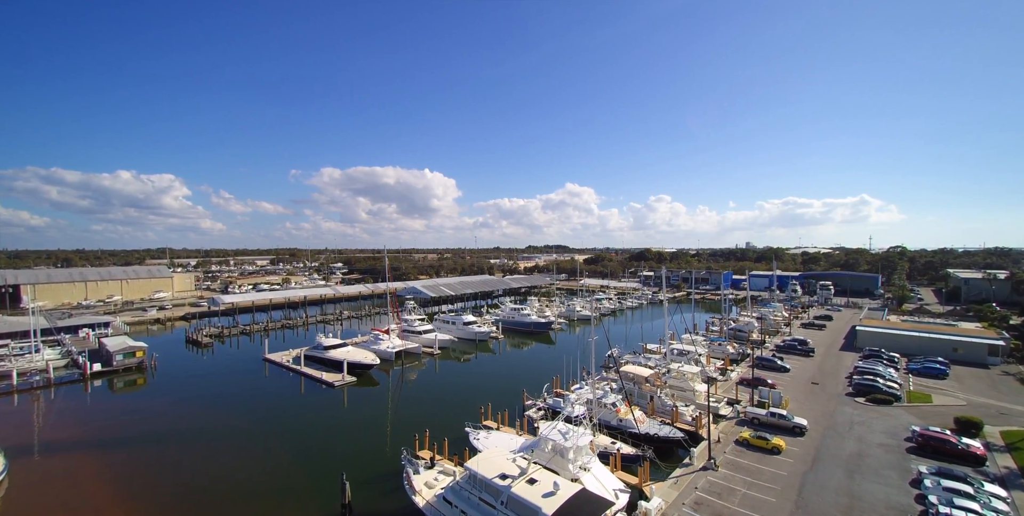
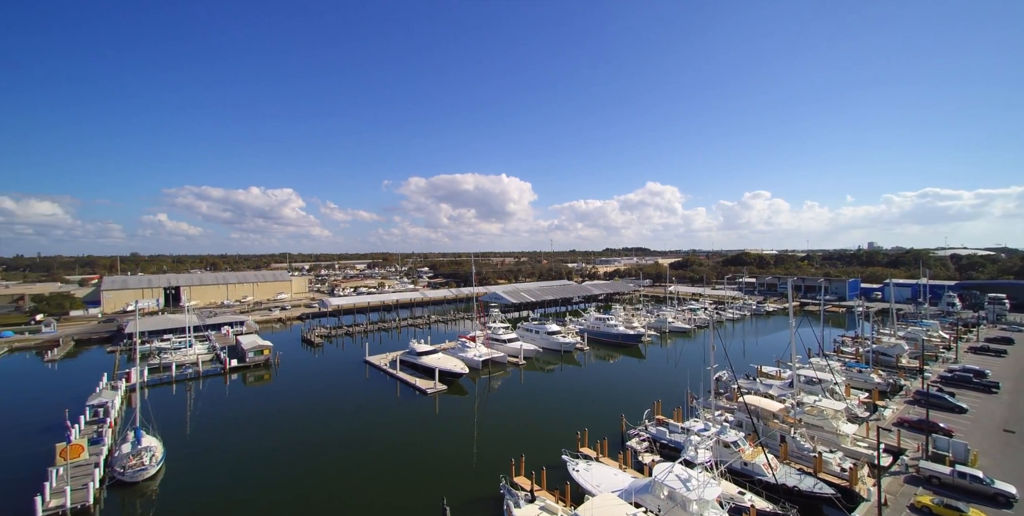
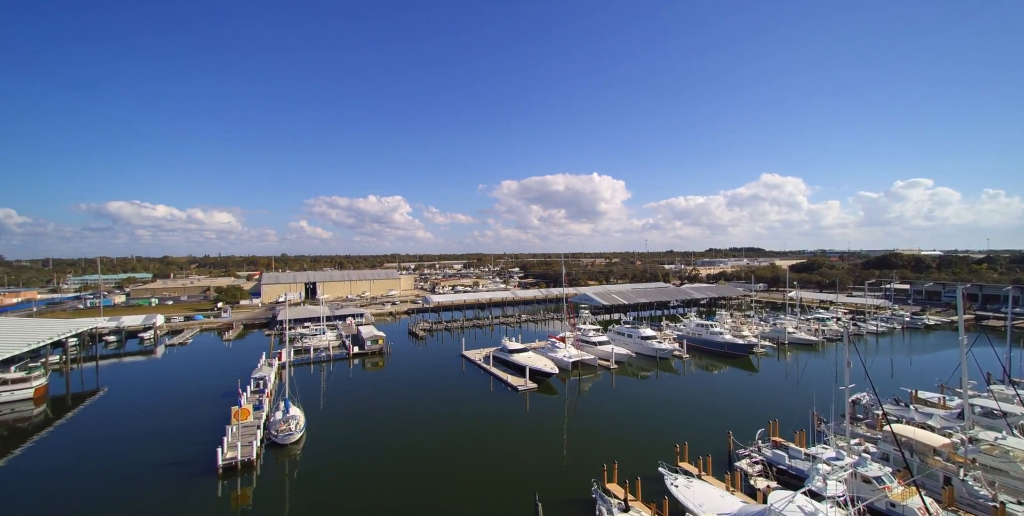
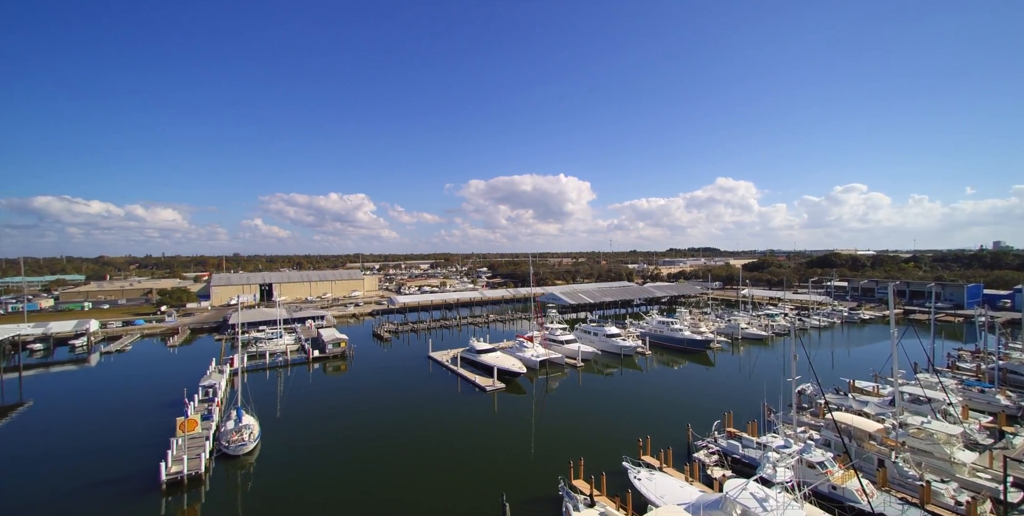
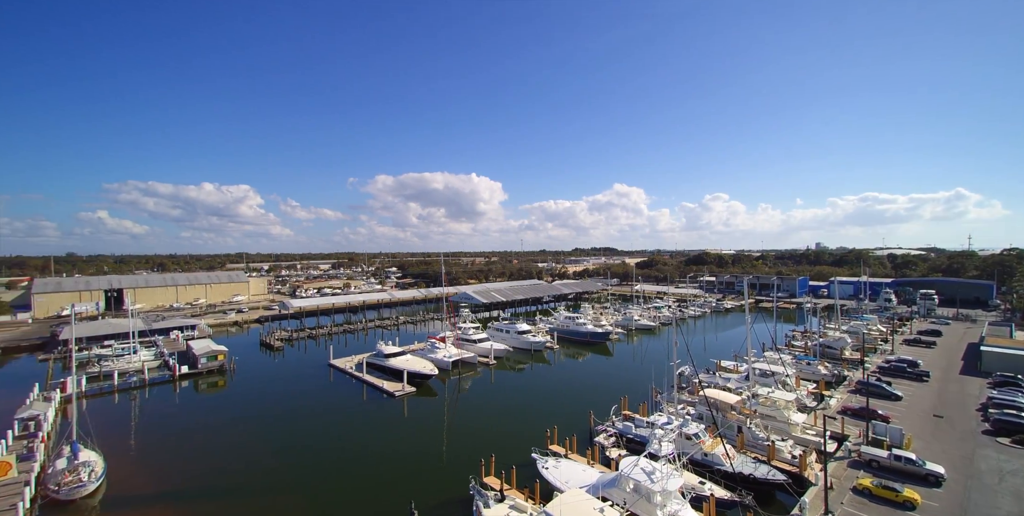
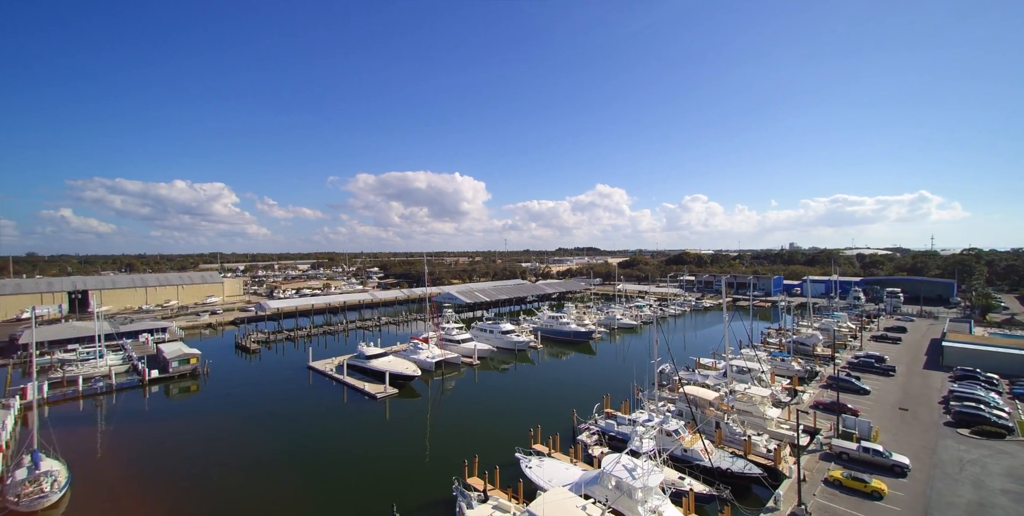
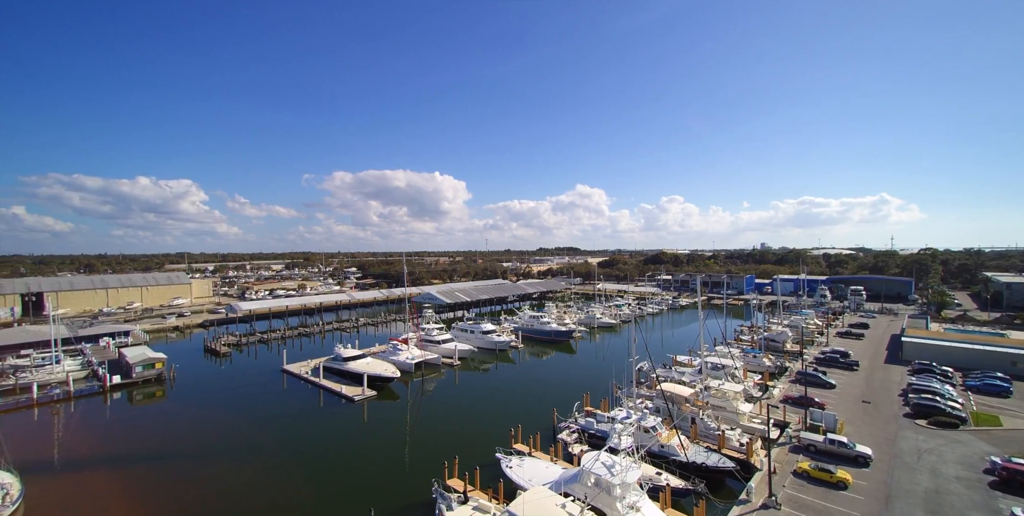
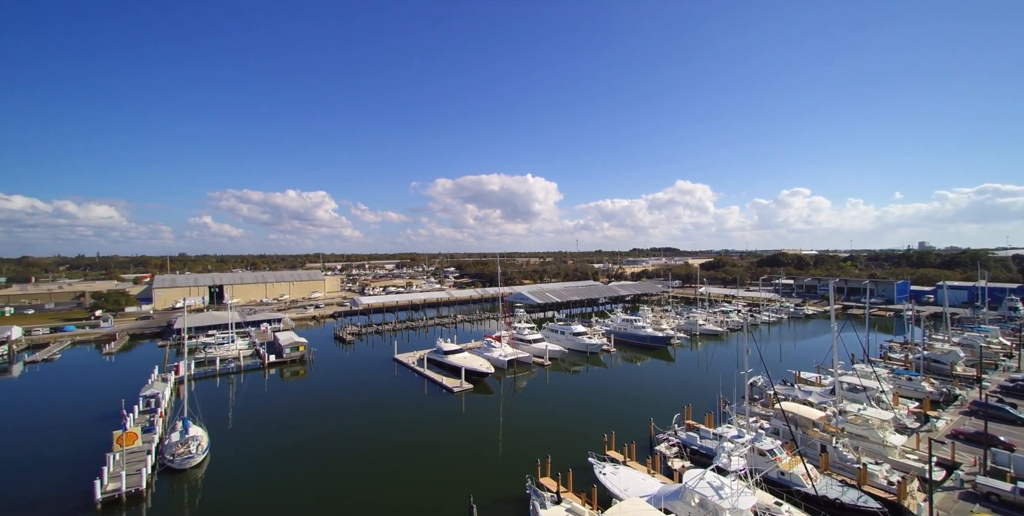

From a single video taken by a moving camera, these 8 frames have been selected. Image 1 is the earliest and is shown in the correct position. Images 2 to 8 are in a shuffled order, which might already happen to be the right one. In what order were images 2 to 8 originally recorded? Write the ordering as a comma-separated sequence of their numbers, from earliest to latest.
7, 6, 5, 2, 8, 4, 3
